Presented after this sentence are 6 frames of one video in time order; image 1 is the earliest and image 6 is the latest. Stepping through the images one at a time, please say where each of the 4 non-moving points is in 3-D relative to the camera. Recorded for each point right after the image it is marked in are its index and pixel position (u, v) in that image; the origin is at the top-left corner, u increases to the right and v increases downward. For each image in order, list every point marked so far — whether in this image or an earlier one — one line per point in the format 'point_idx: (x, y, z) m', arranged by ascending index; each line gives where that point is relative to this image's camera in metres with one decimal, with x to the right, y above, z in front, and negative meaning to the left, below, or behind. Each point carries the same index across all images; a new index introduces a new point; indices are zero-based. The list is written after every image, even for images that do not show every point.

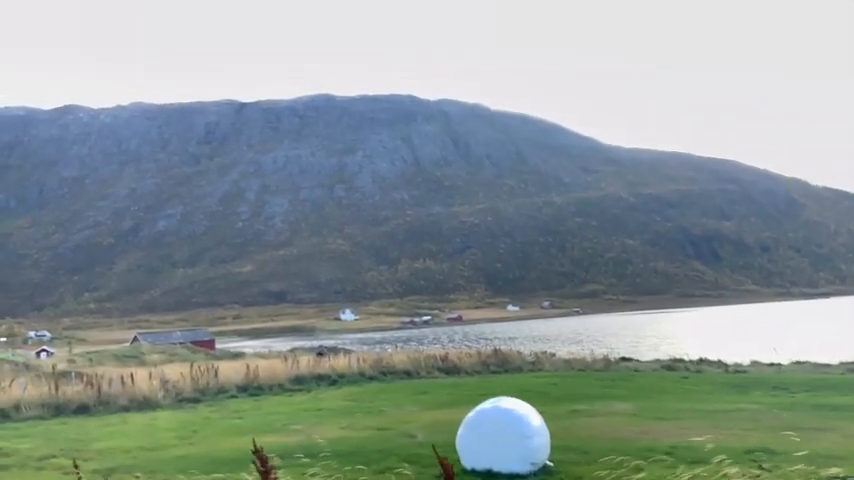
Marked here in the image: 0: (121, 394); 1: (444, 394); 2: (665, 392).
0: (-6.2, -3.1, +17.9) m
1: (+0.4, -3.2, +18.4) m
2: (+4.7, -3.0, +17.7) m
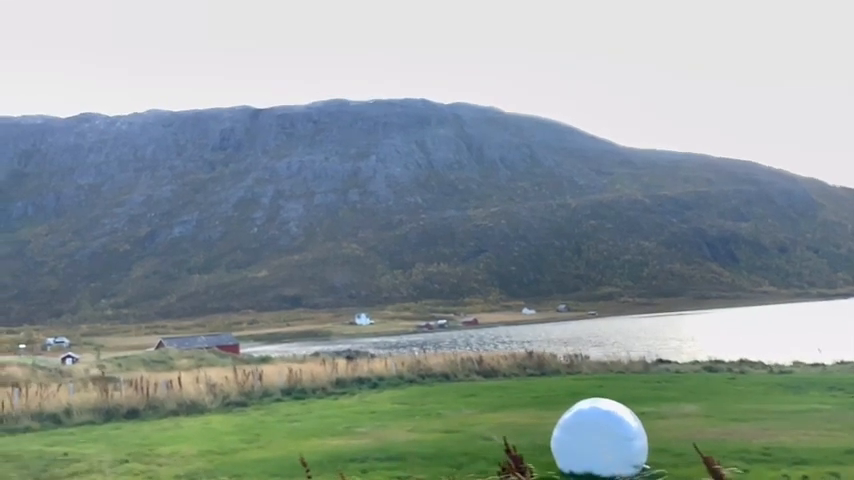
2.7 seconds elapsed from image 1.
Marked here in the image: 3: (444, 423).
0: (-5.2, -3.2, +17.8) m
1: (+1.4, -3.2, +18.1) m
2: (+5.7, -3.0, +17.4) m
3: (+0.3, -2.7, +12.9) m
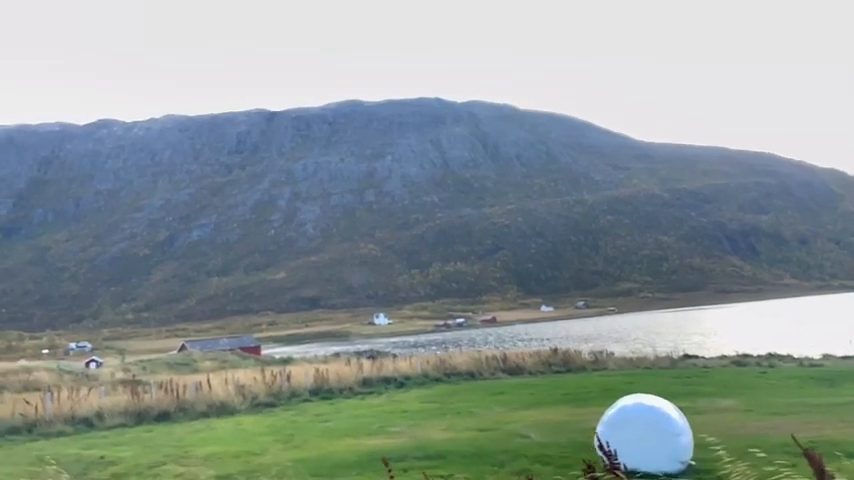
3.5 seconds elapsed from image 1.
0: (-4.6, -3.2, +17.8) m
1: (+2.0, -3.1, +18.0) m
2: (+6.3, -2.8, +17.2) m
3: (+0.7, -2.6, +12.8) m
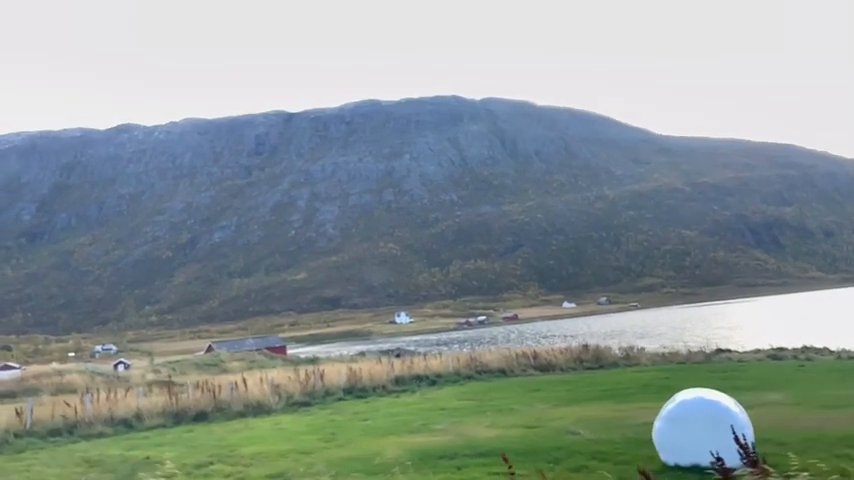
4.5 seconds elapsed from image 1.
0: (-3.8, -3.2, +17.9) m
1: (+2.7, -3.0, +17.9) m
2: (+7.0, -2.7, +17.0) m
3: (+1.4, -2.5, +12.7) m
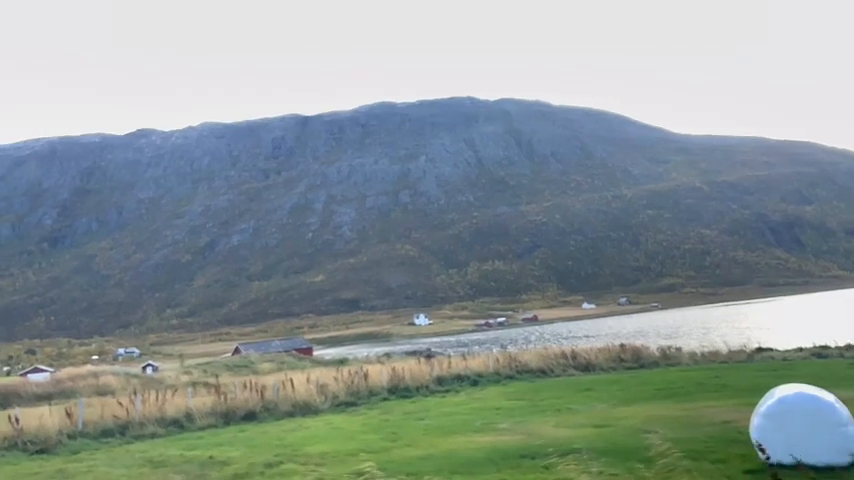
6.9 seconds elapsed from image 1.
0: (-2.9, -3.2, +17.7) m
1: (+3.7, -3.0, +17.7) m
2: (+8.0, -2.6, +16.6) m
3: (+2.2, -2.5, +12.5) m
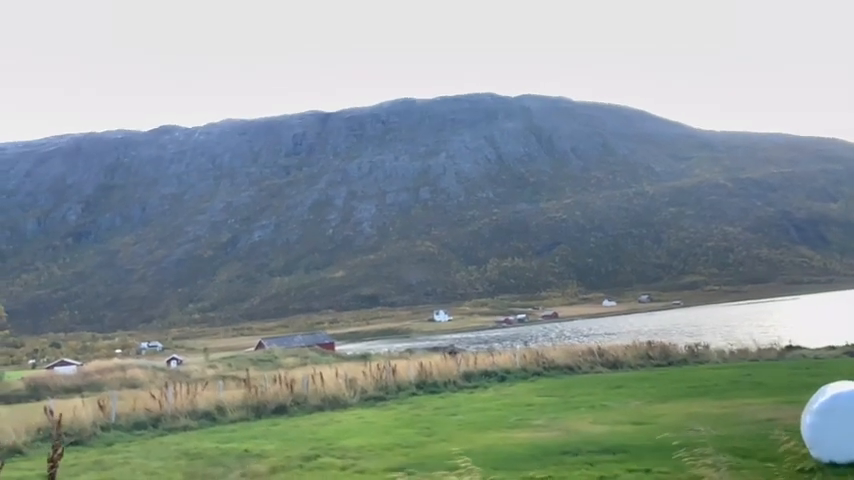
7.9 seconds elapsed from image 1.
0: (-2.3, -3.1, +17.7) m
1: (+4.3, -2.9, +17.5) m
2: (+8.5, -2.5, +16.4) m
3: (+2.7, -2.4, +12.4) m
